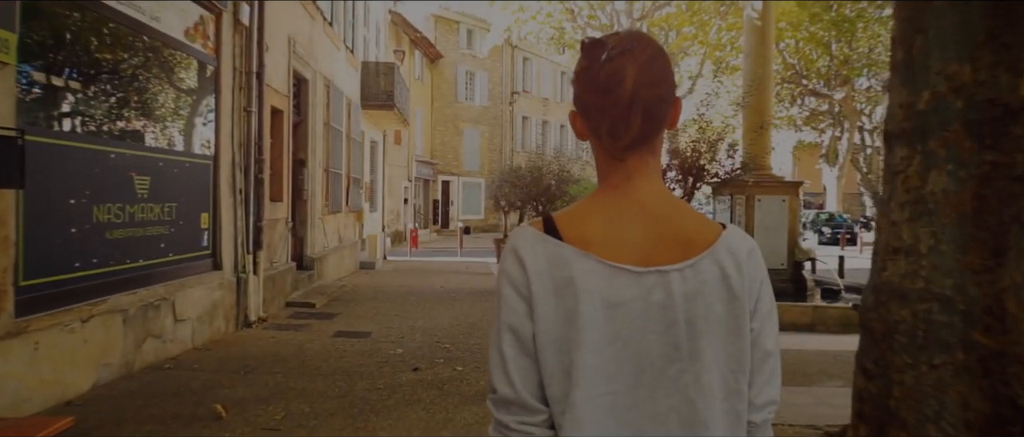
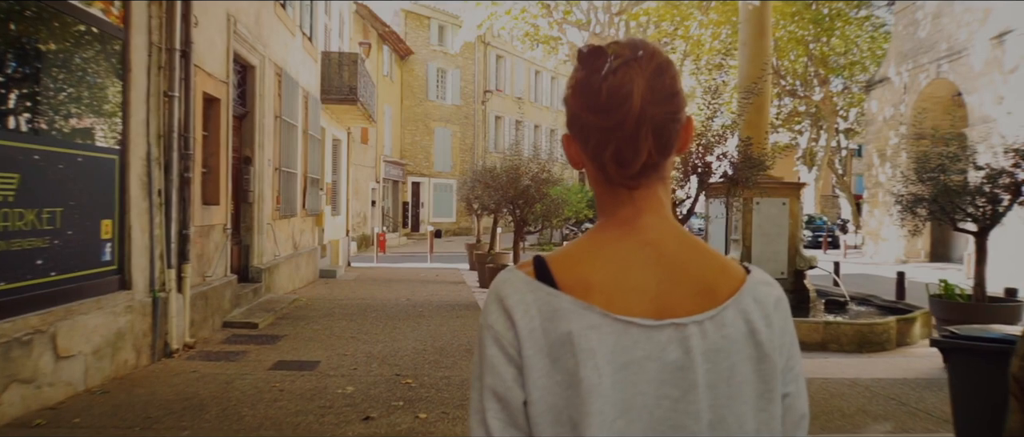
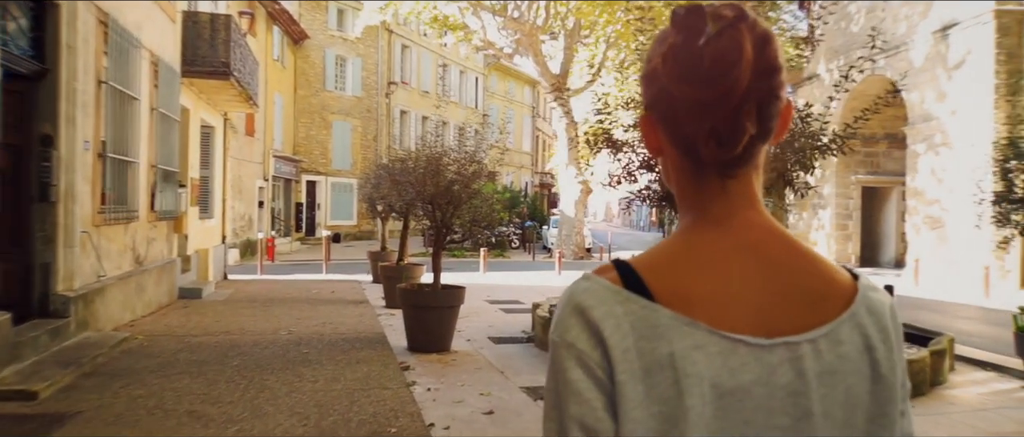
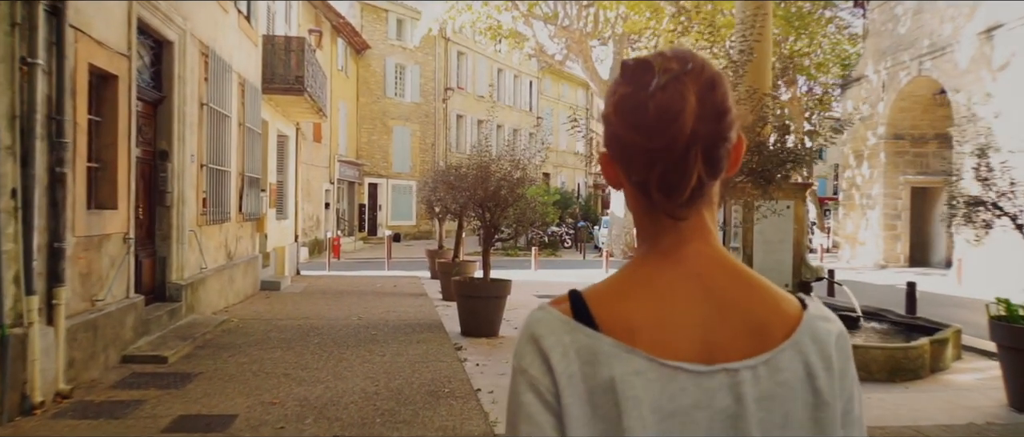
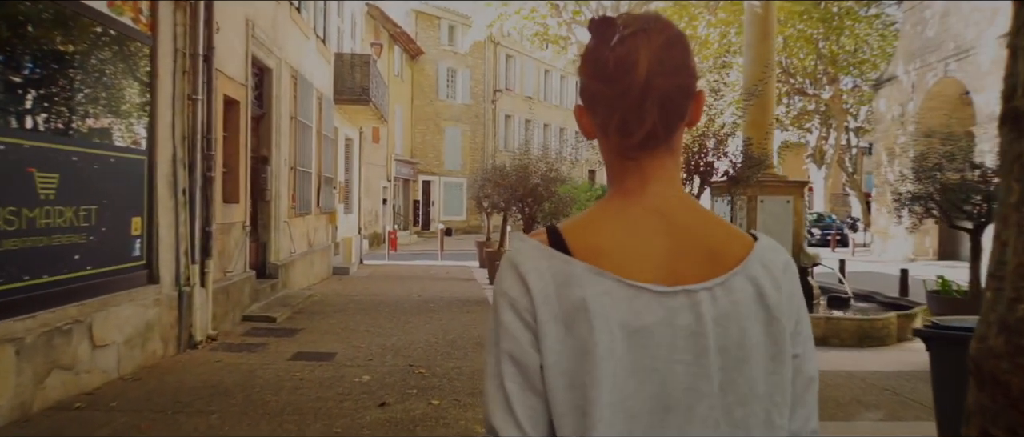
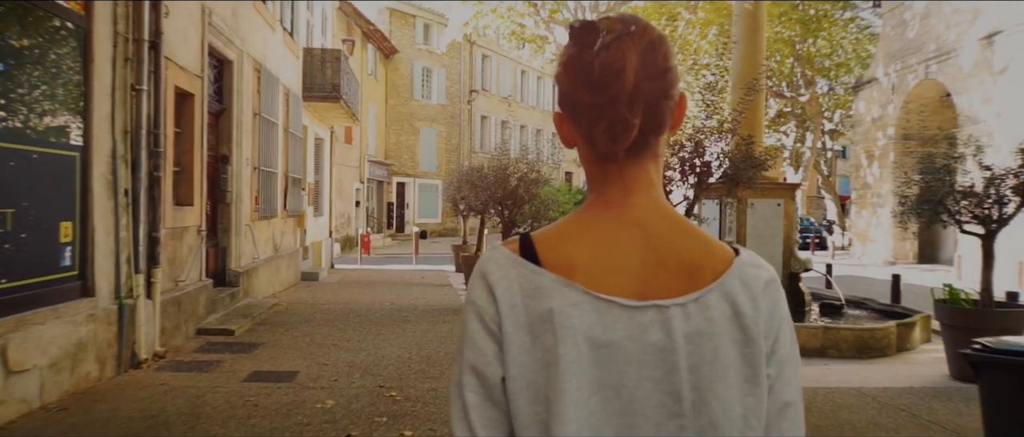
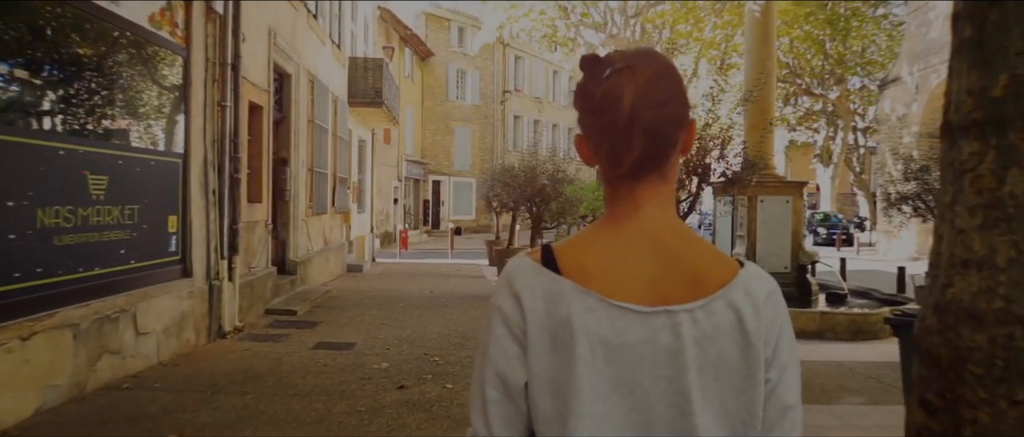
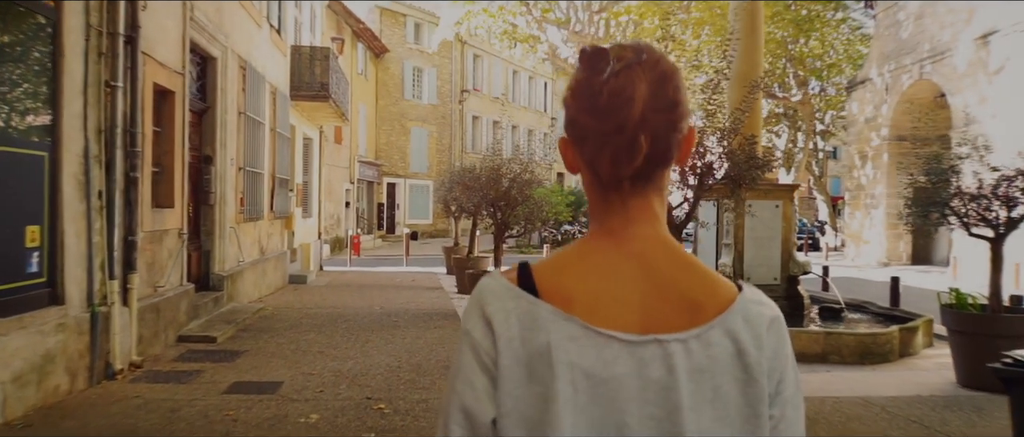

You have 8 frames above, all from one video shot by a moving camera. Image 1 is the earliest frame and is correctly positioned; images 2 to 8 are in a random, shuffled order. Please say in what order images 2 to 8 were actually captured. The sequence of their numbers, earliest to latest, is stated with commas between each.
7, 5, 2, 6, 8, 4, 3
